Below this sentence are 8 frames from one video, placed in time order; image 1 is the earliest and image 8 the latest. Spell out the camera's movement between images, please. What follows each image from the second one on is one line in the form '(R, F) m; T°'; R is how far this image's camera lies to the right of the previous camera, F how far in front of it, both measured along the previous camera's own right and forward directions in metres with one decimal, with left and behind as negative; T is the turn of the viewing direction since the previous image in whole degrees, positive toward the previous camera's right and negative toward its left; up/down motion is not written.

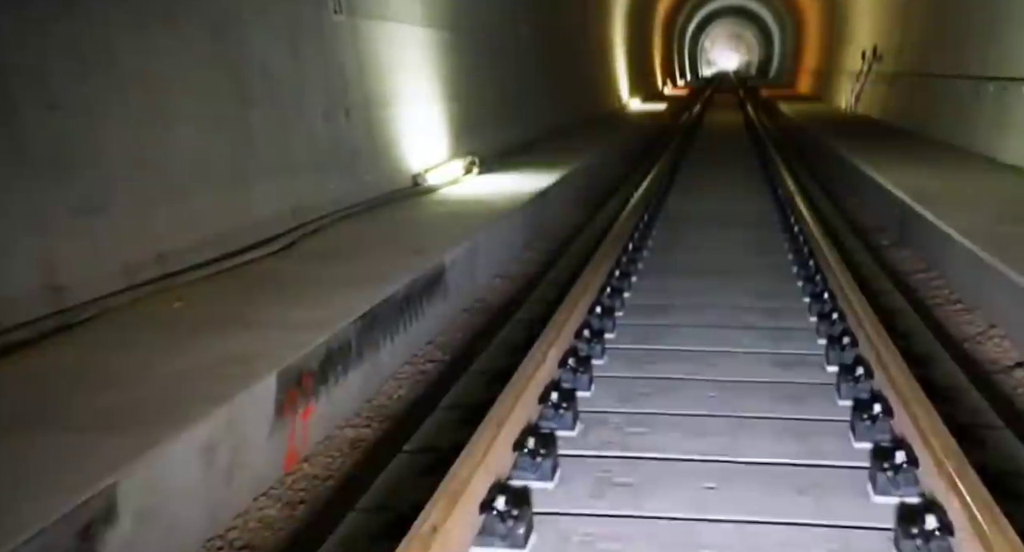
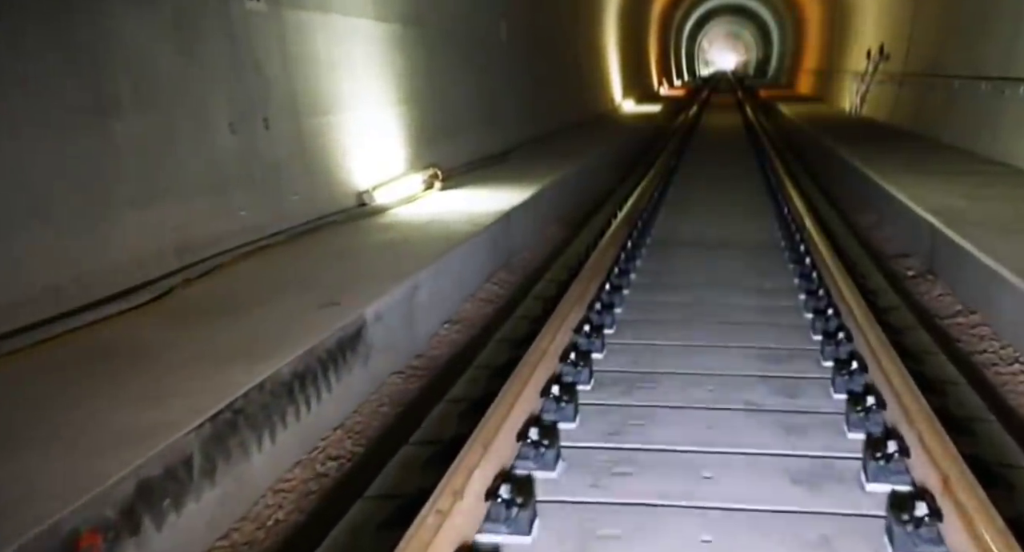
(+0.2, +0.6) m; 0°
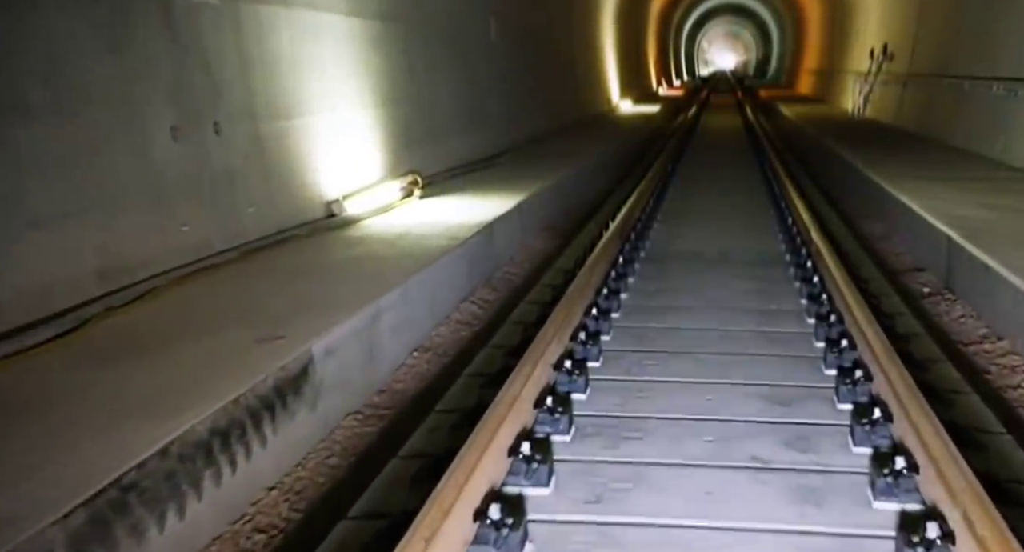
(+0.1, +0.5) m; 0°
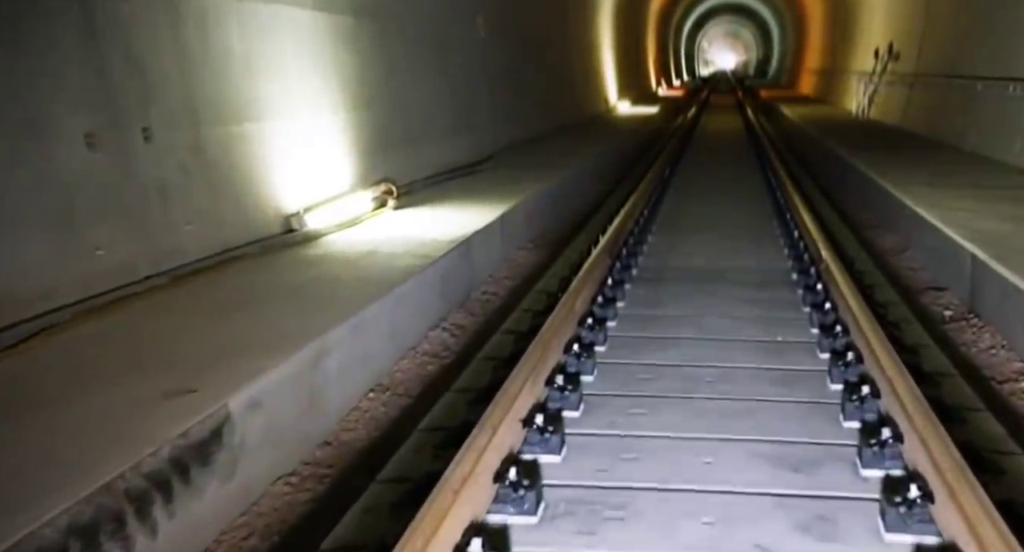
(+0.1, +0.5) m; 0°
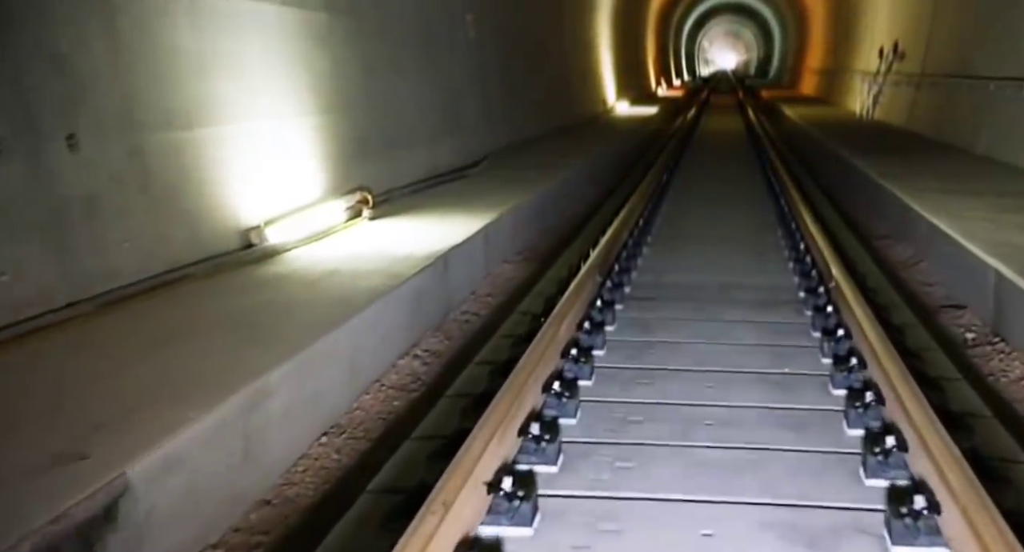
(+0.1, +0.4) m; 0°
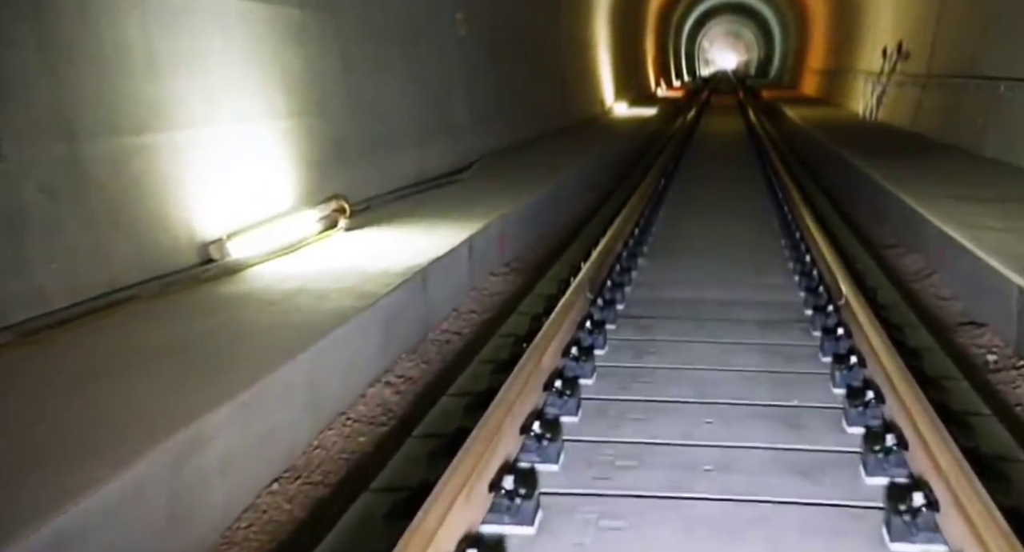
(+0.1, +0.3) m; 0°
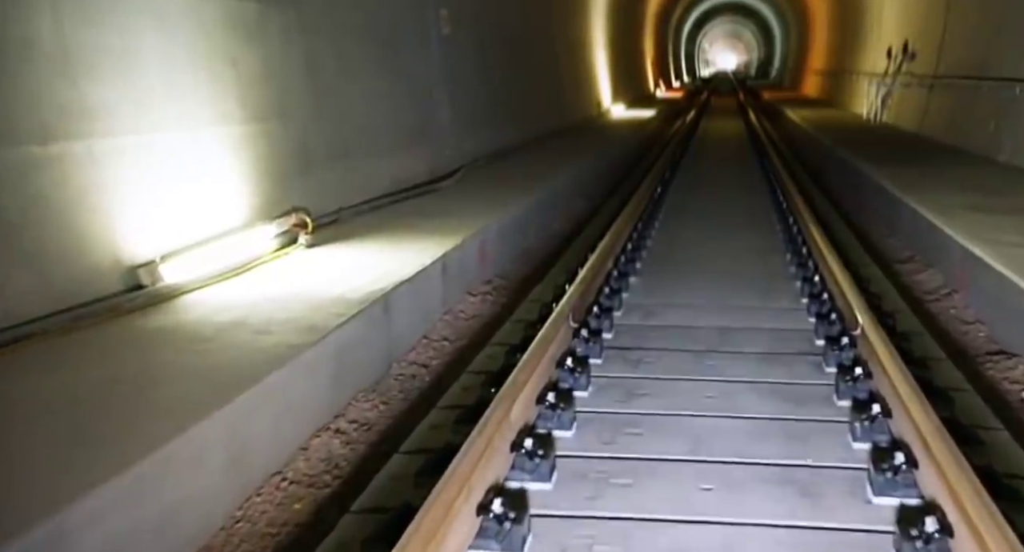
(+0.1, +0.5) m; 0°
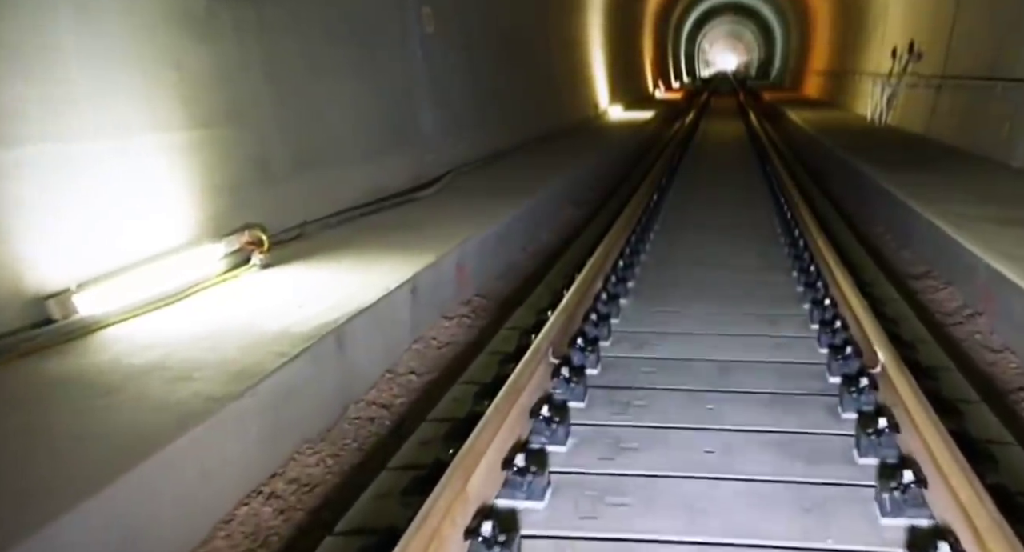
(+0.1, +0.5) m; 0°
